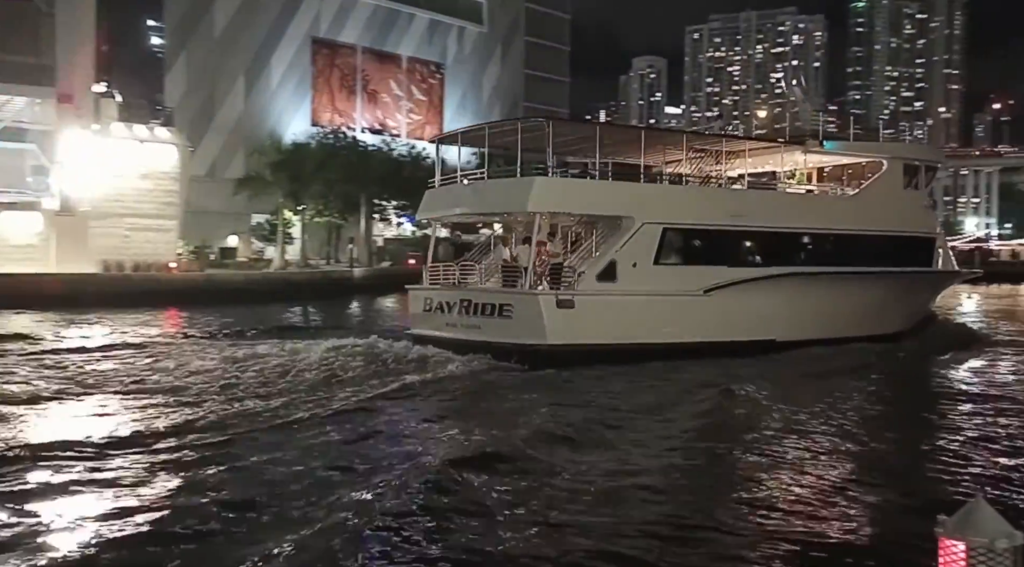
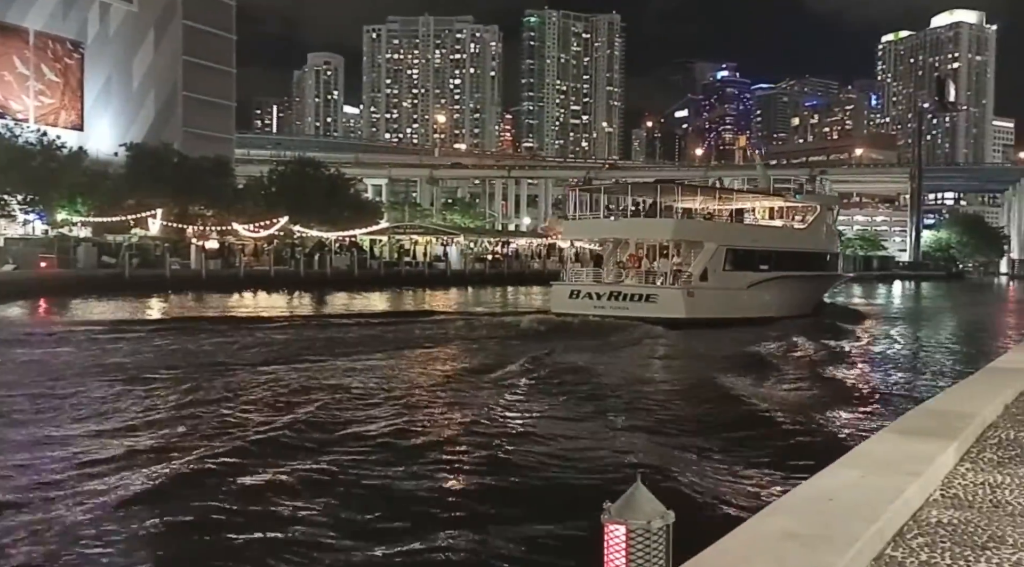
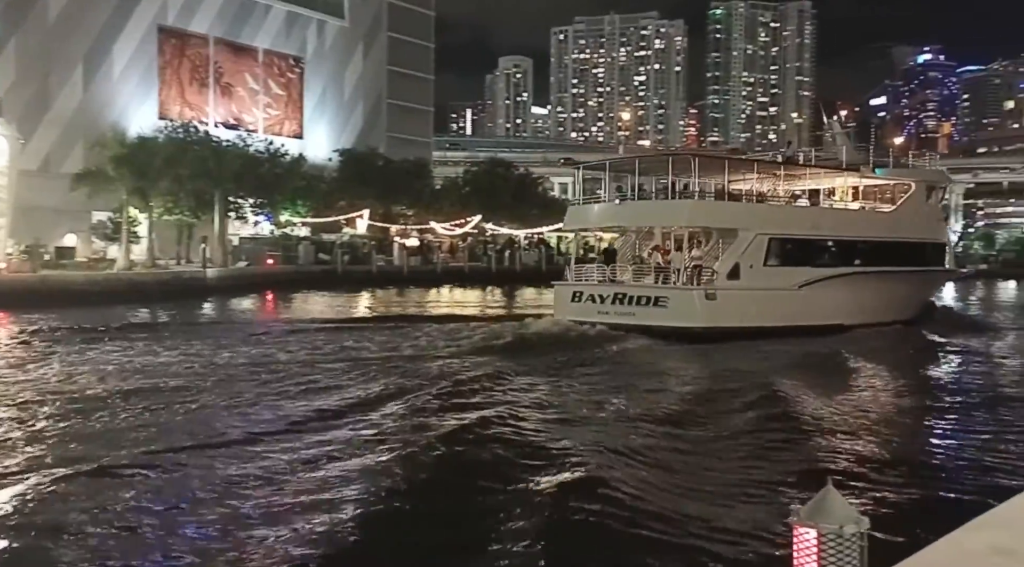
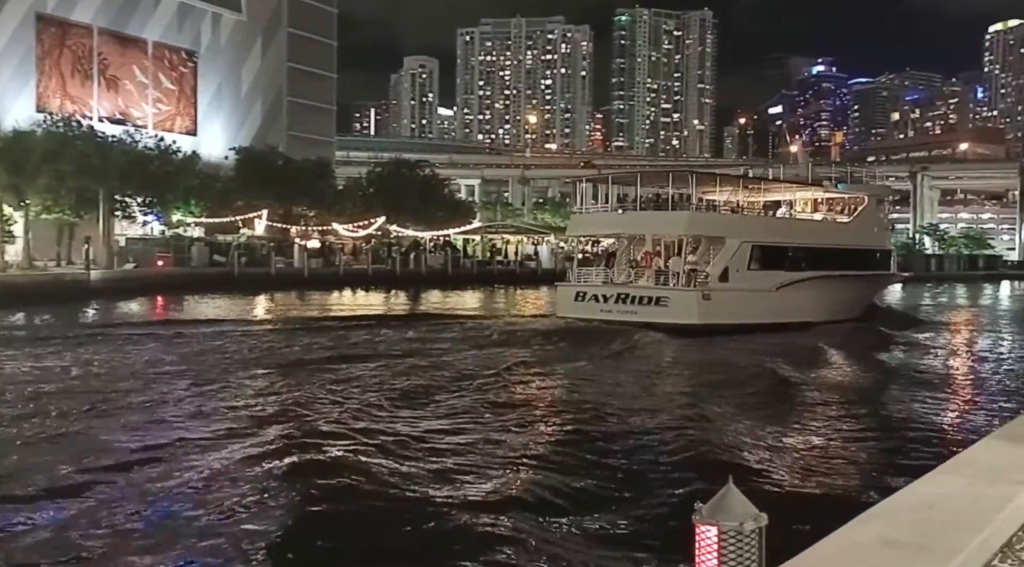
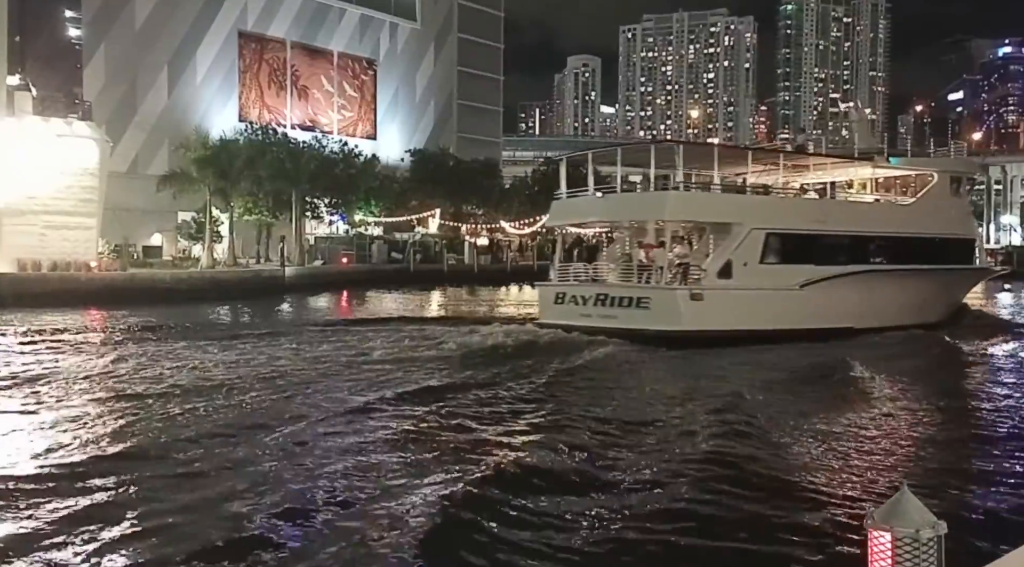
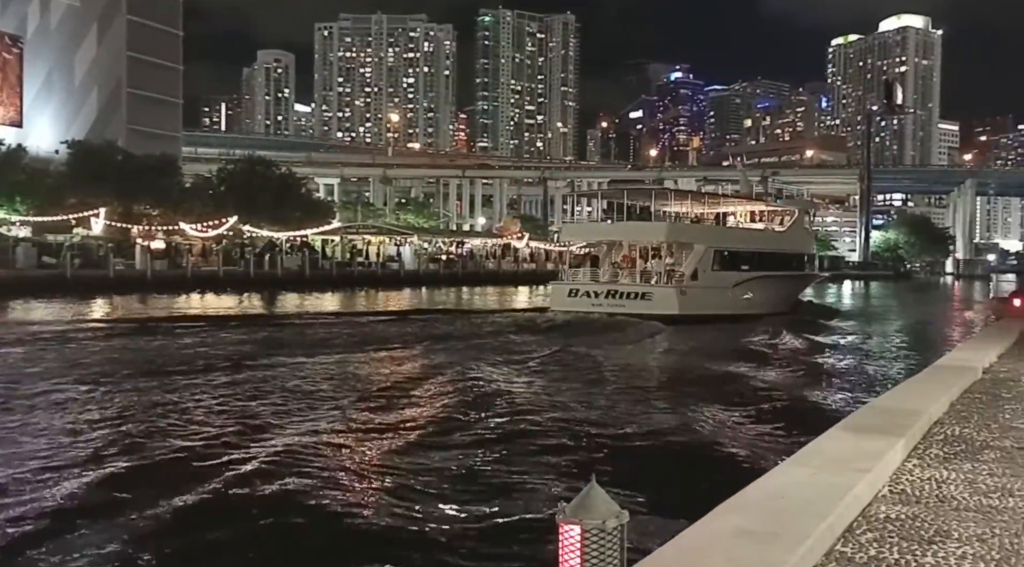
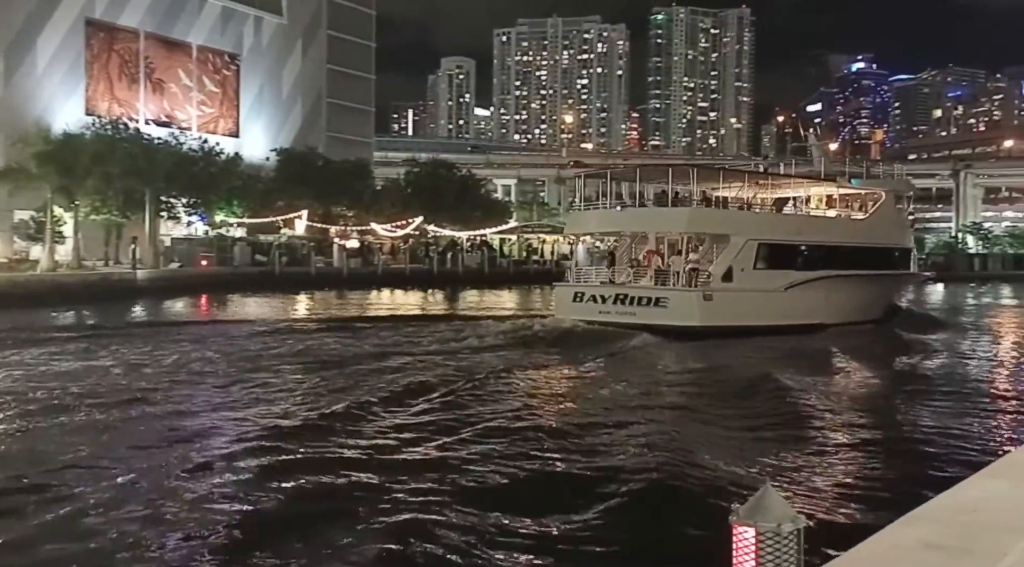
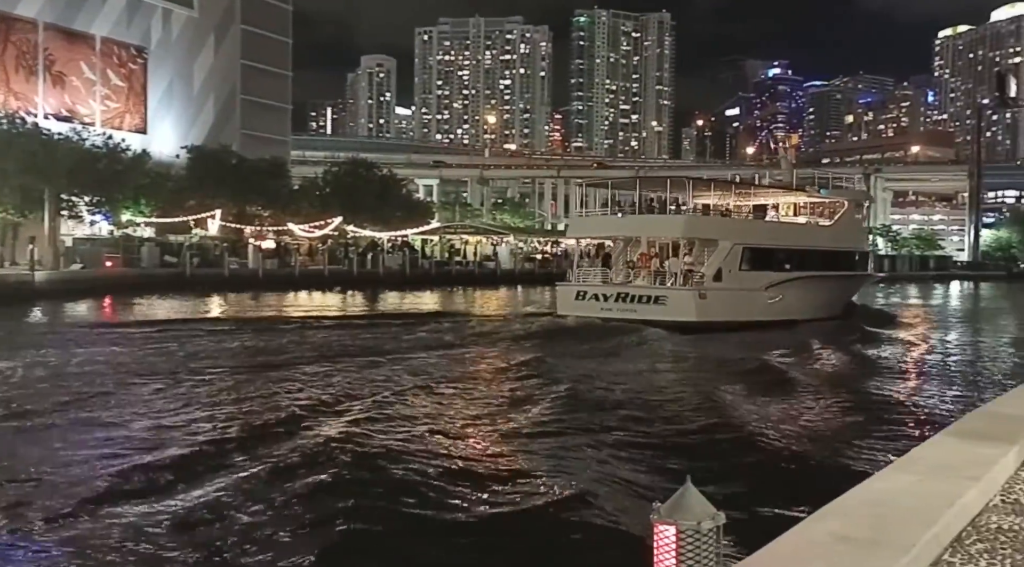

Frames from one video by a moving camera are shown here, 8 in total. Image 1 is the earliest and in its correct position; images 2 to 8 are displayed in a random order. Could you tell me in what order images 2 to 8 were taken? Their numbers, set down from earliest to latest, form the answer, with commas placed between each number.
5, 3, 7, 4, 8, 2, 6
